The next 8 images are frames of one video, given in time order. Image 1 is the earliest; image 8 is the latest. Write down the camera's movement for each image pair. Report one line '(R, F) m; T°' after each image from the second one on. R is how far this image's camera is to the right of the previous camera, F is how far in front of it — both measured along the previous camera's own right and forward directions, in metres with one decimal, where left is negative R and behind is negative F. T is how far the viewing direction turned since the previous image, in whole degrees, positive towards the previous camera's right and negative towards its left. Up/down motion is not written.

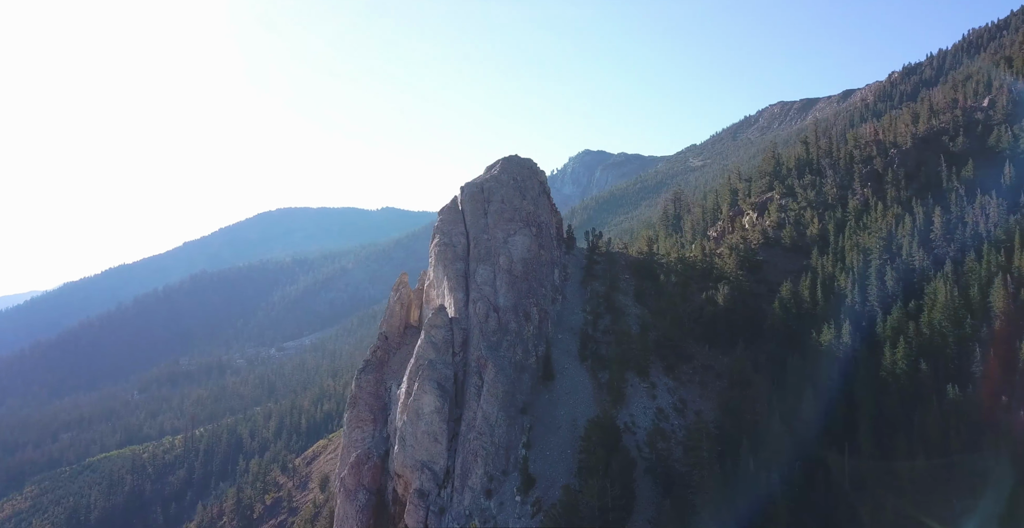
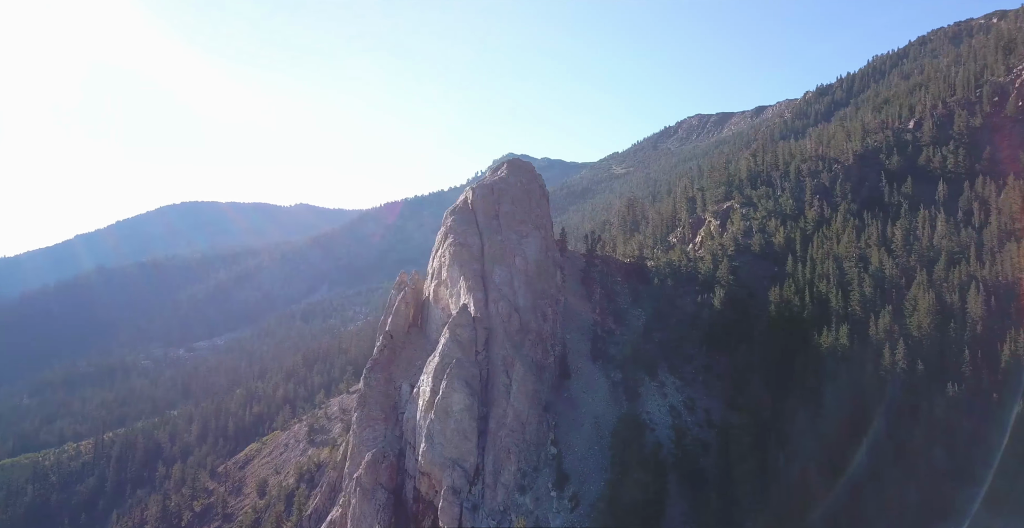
(-7.6, -0.6) m; +7°
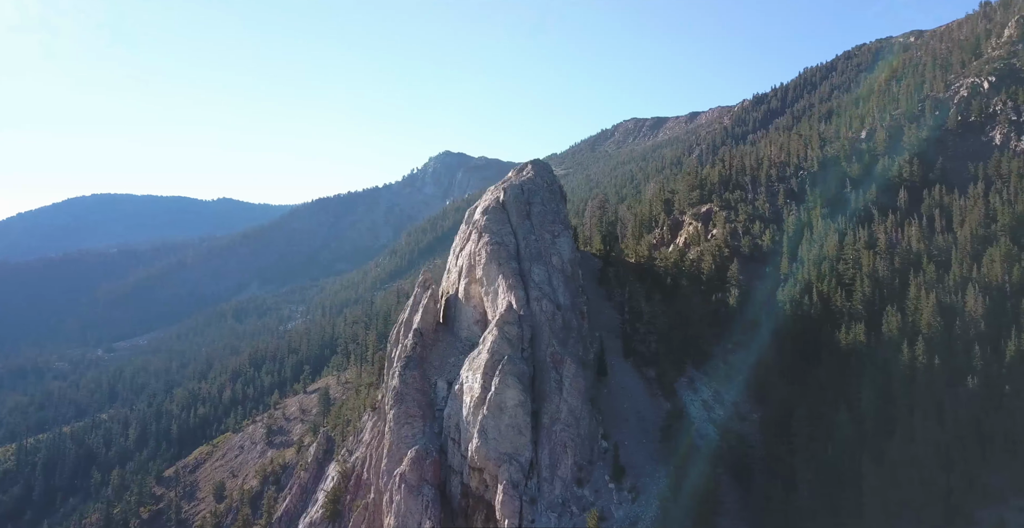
(-8.4, -0.6) m; +6°
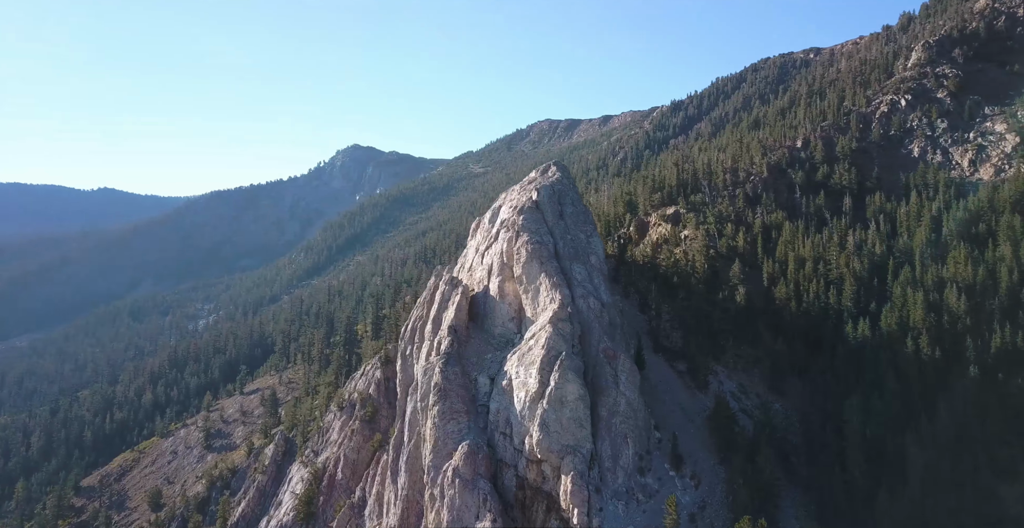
(-11.0, -0.6) m; +8°
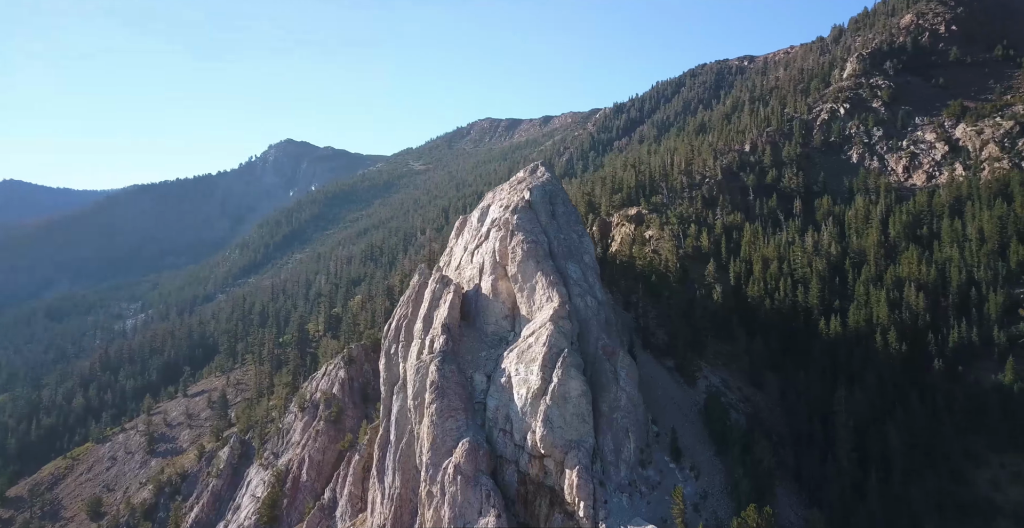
(-5.0, -0.4) m; +5°
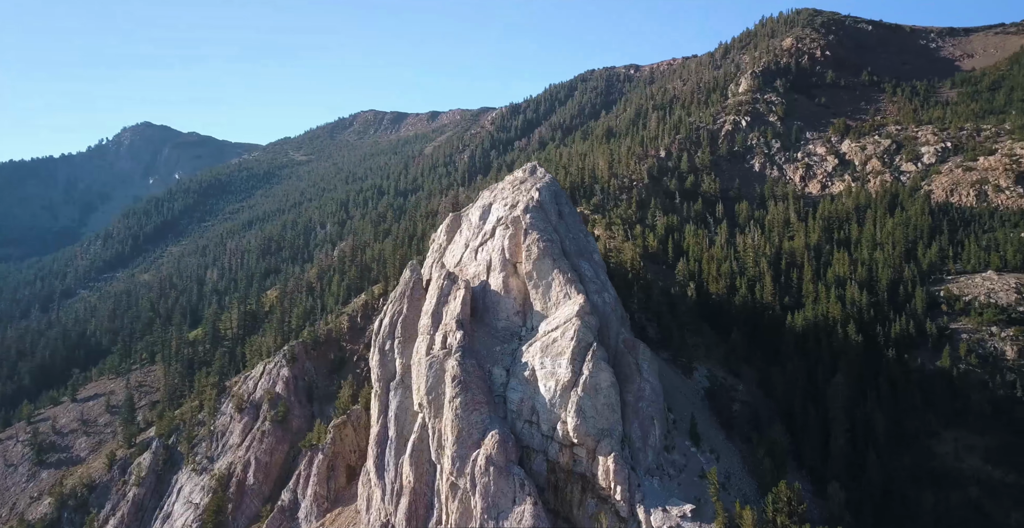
(-12.1, -0.6) m; +11°
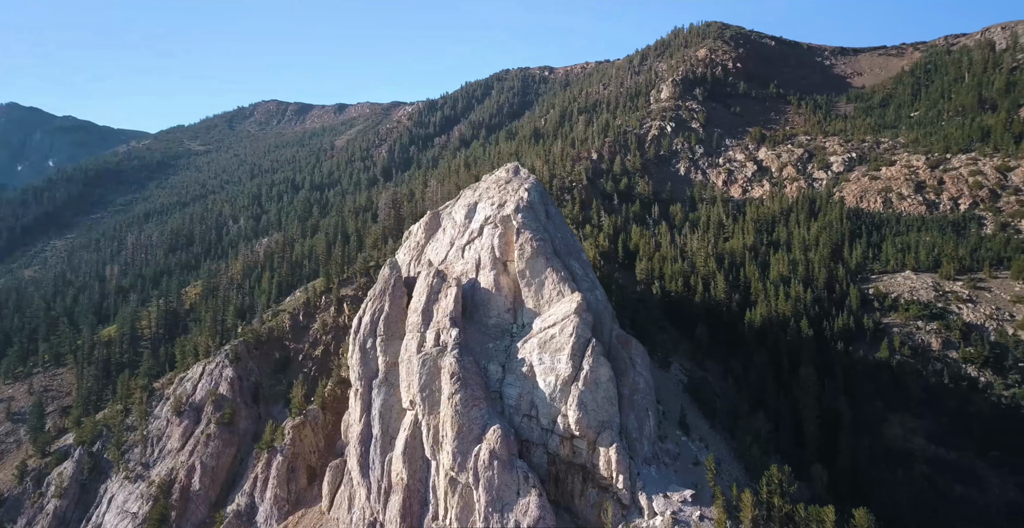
(-8.0, -0.5) m; +8°
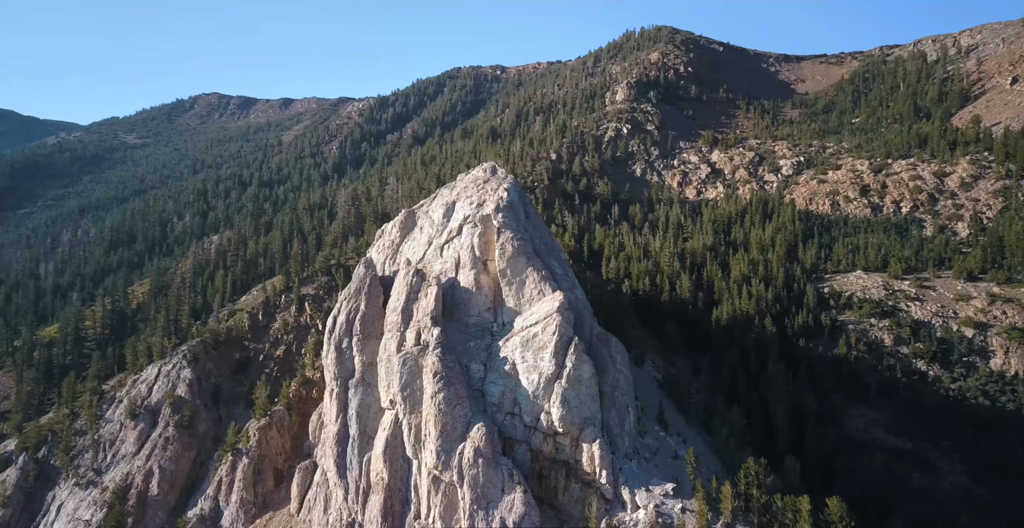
(-3.0, -0.3) m; +4°
